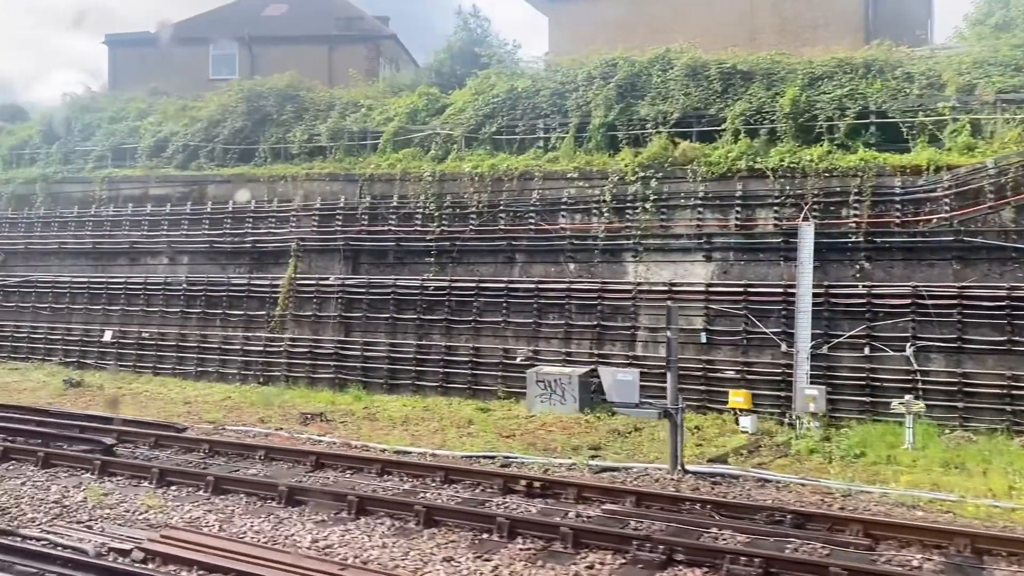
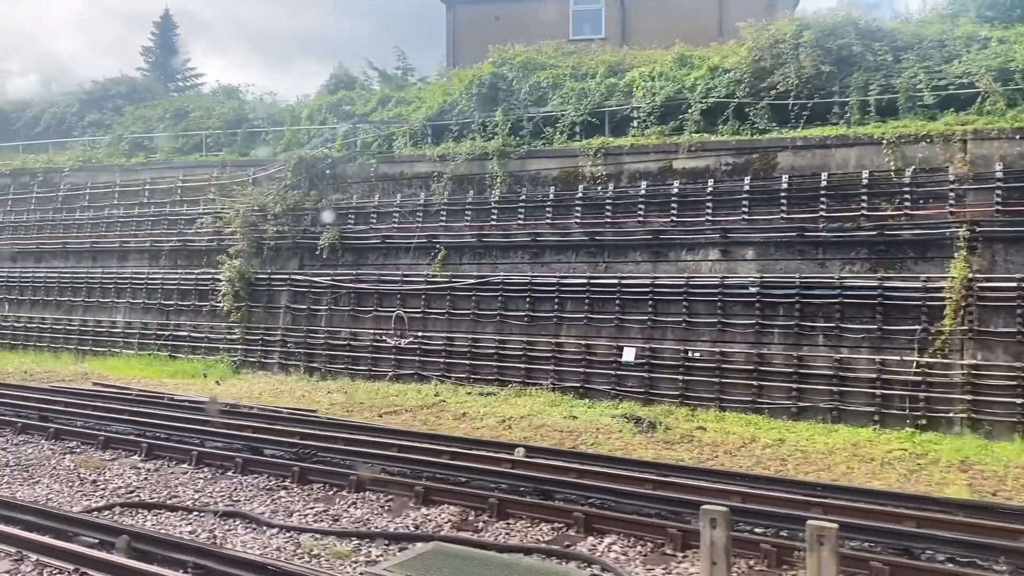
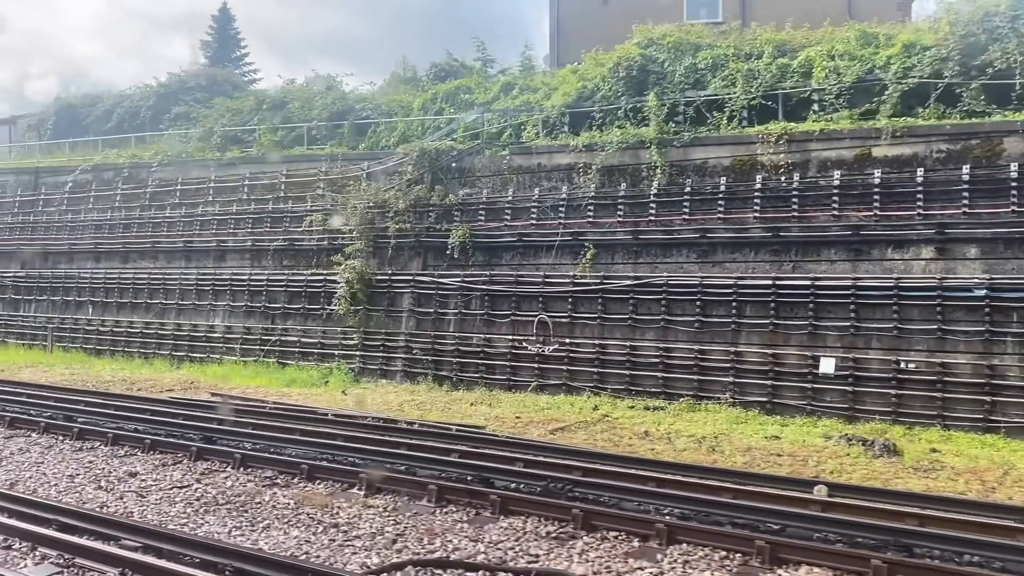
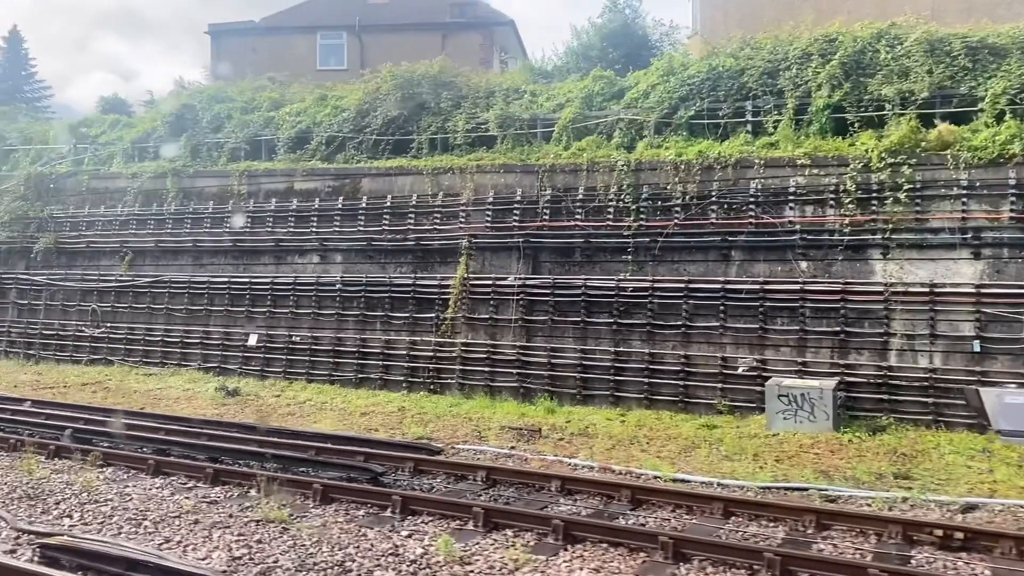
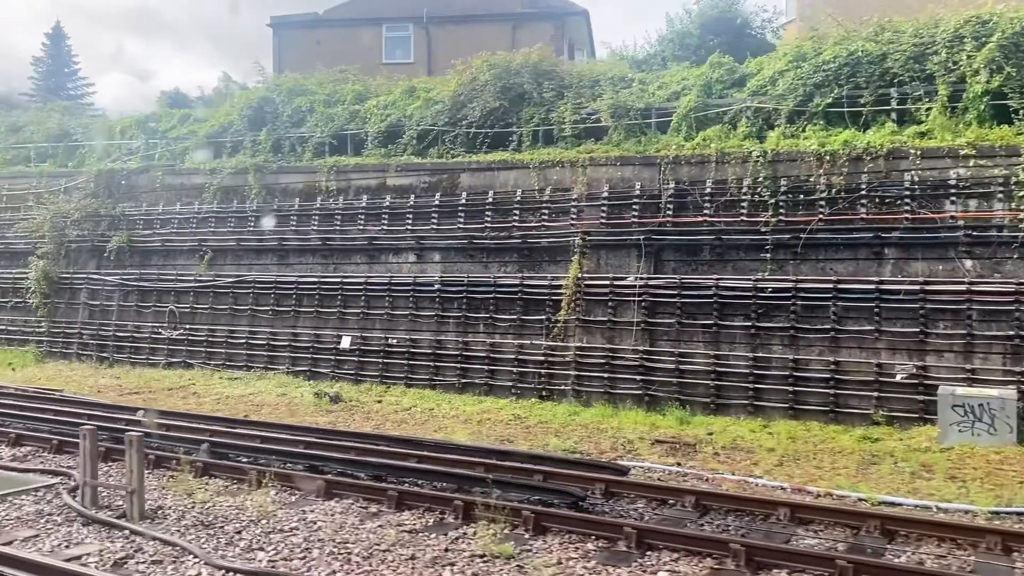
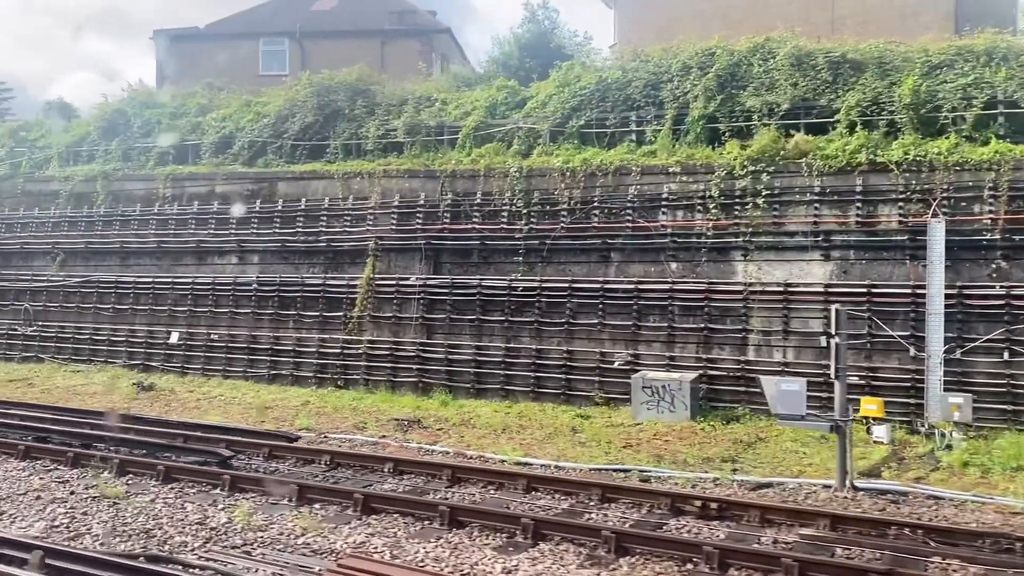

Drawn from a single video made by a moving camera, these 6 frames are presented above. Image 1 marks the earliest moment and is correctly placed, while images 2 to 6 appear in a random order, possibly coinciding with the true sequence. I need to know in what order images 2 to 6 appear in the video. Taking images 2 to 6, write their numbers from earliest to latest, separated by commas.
6, 4, 5, 2, 3
